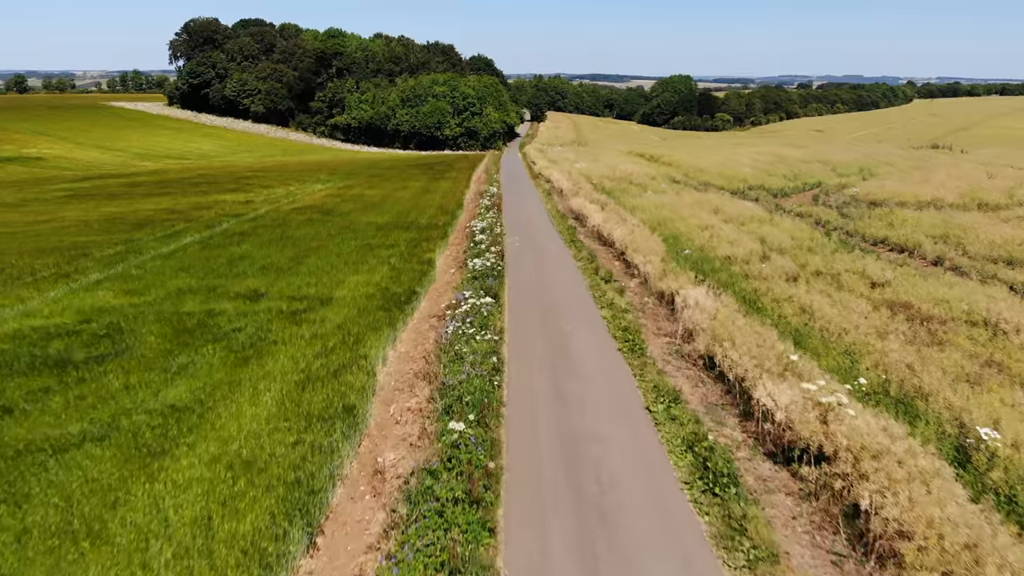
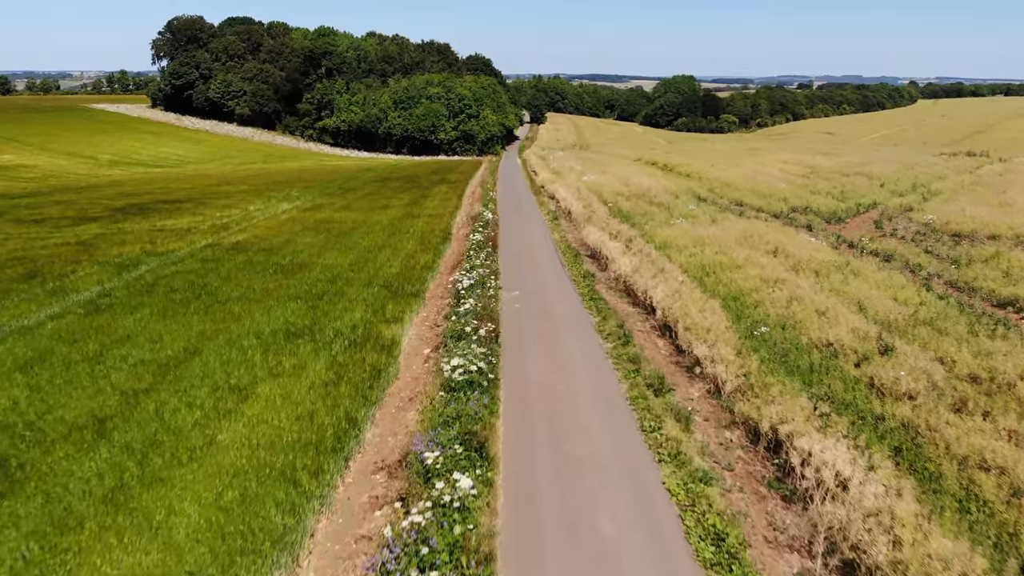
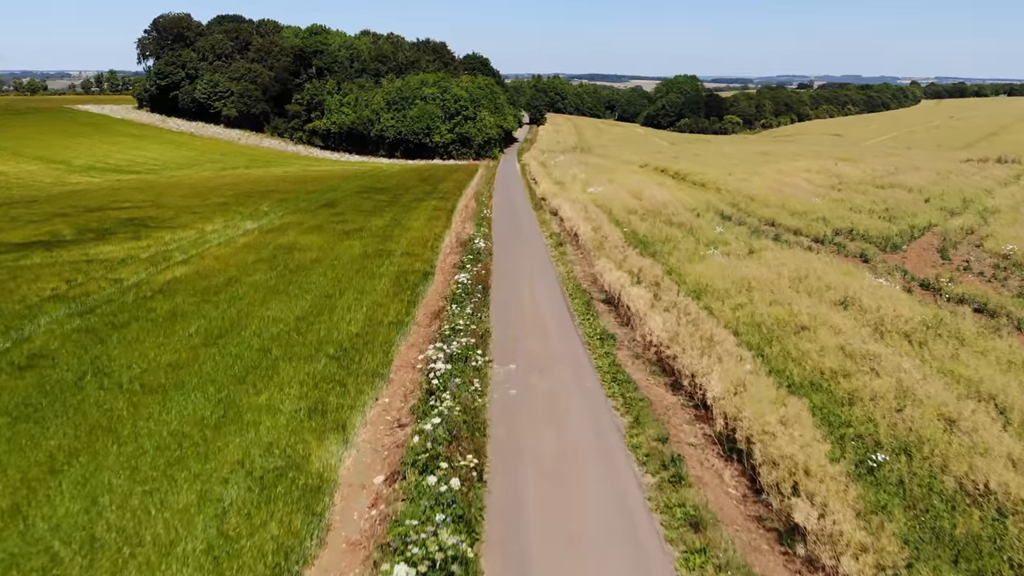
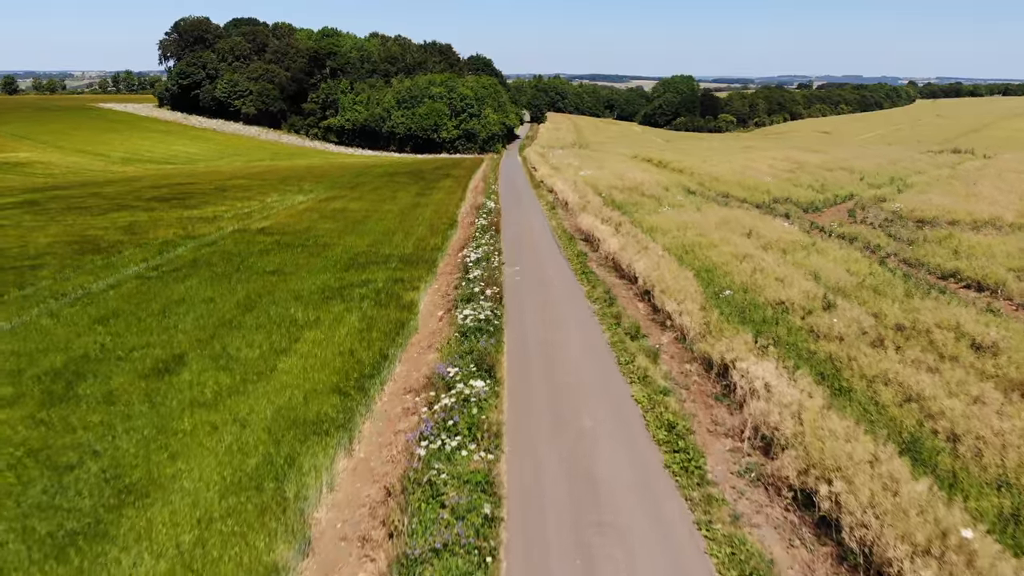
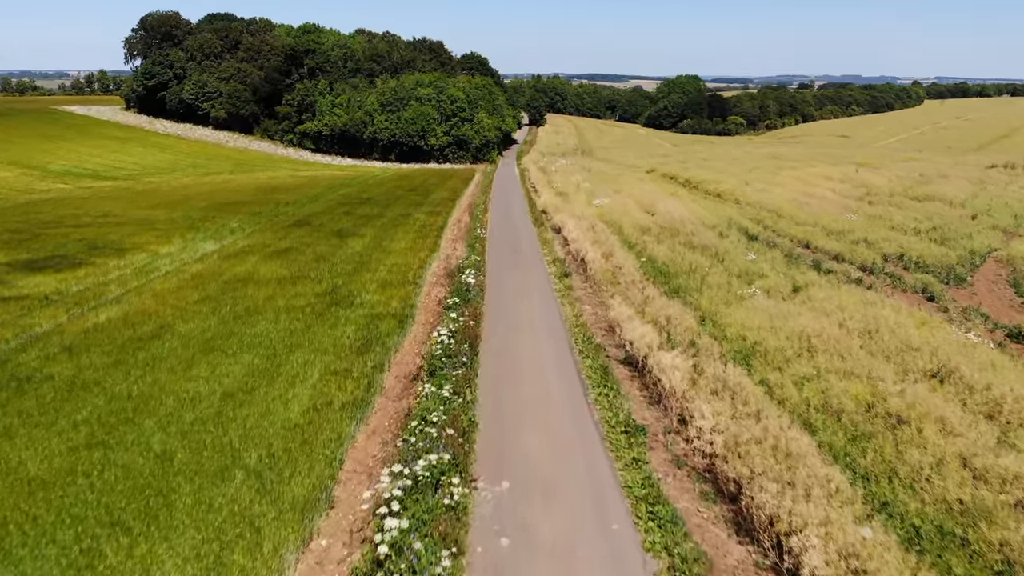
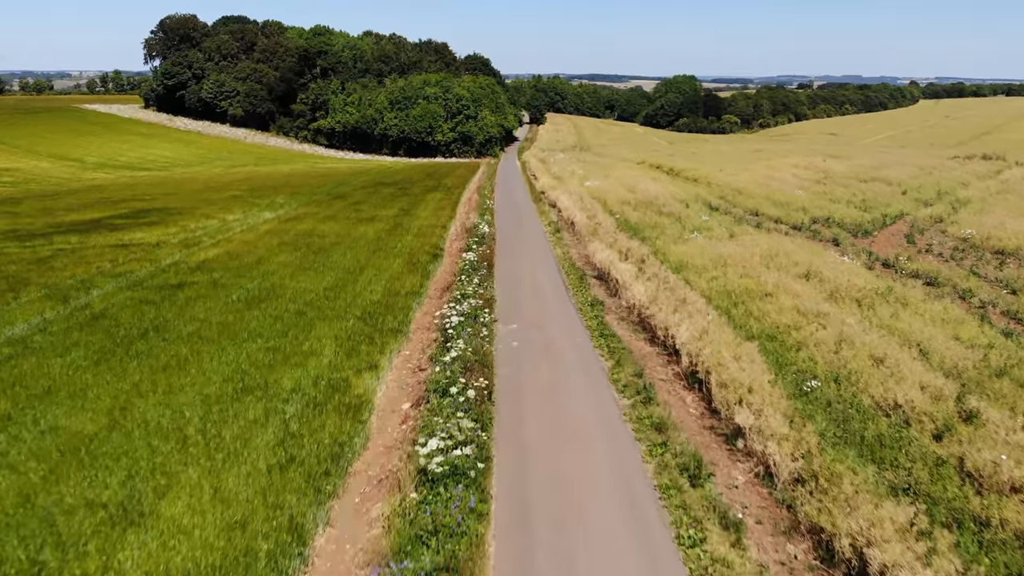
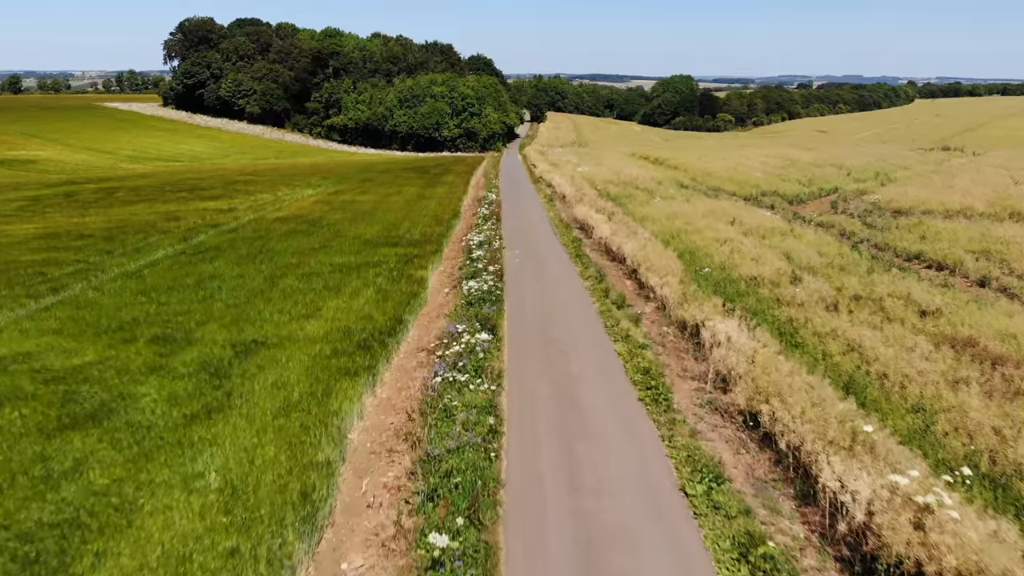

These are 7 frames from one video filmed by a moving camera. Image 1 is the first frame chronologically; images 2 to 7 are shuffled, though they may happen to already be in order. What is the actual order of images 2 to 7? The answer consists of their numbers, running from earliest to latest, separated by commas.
7, 4, 2, 6, 3, 5
